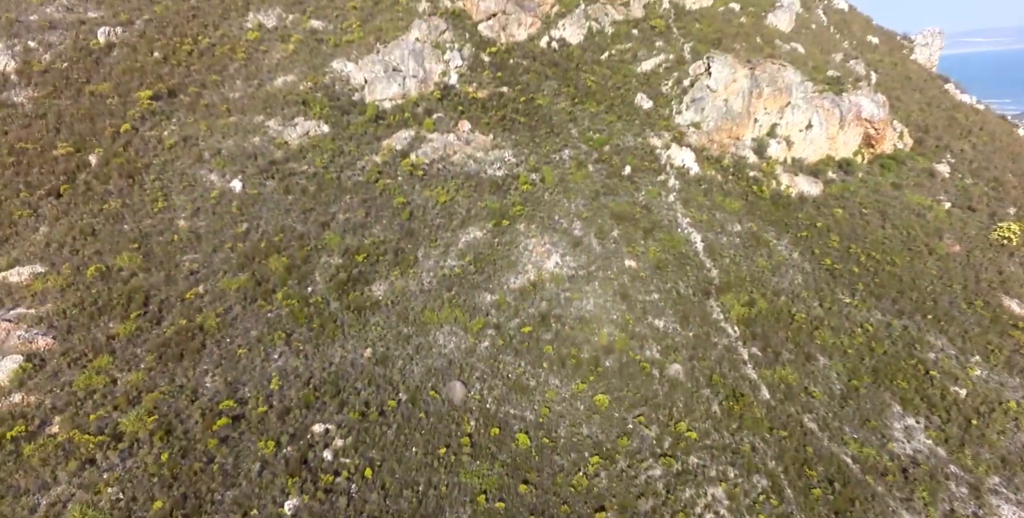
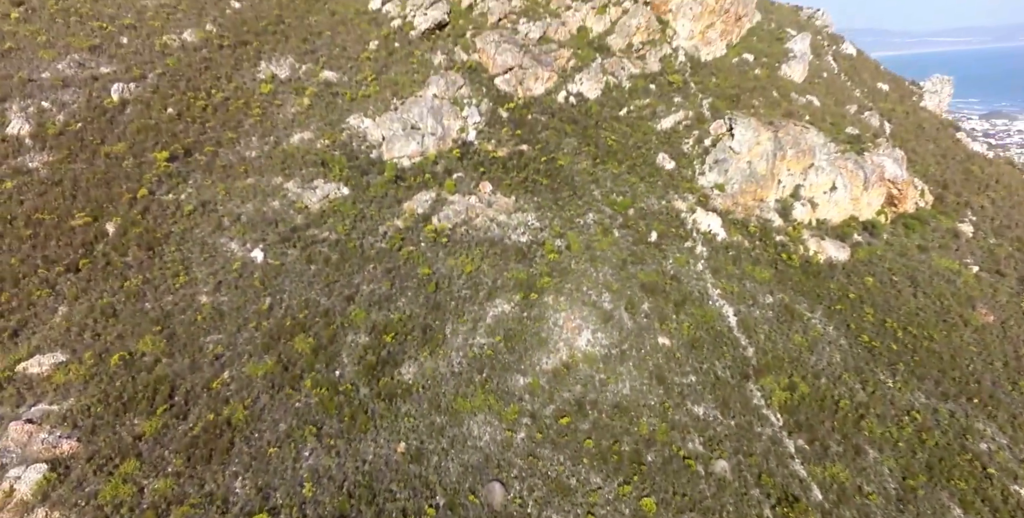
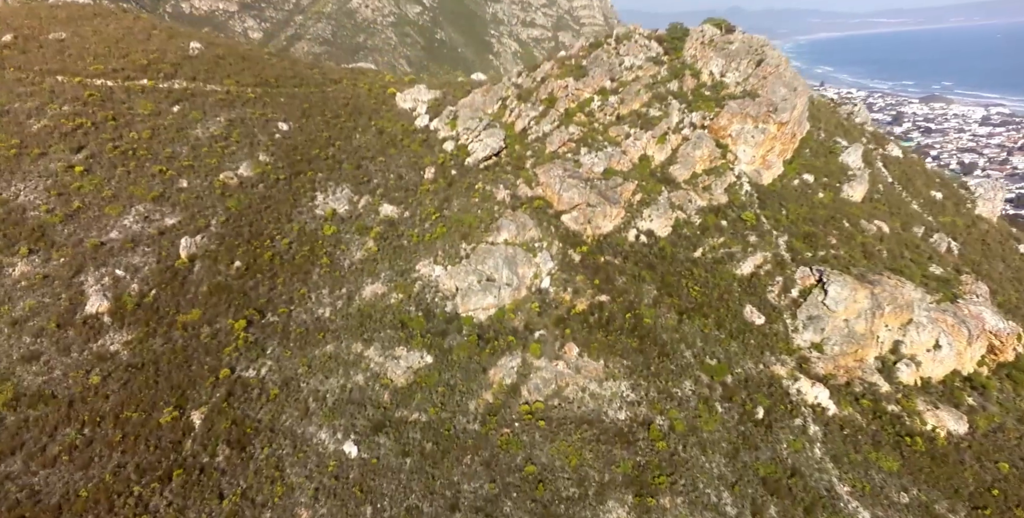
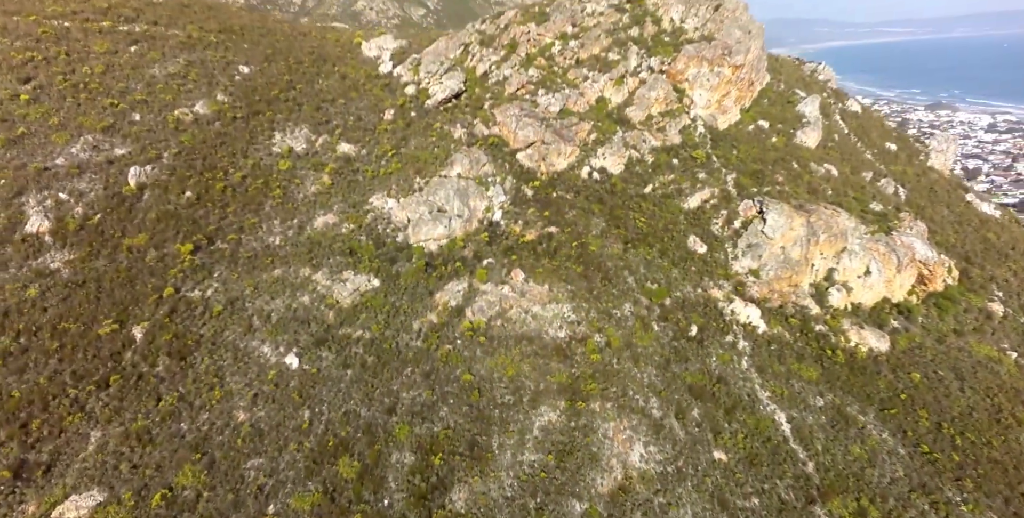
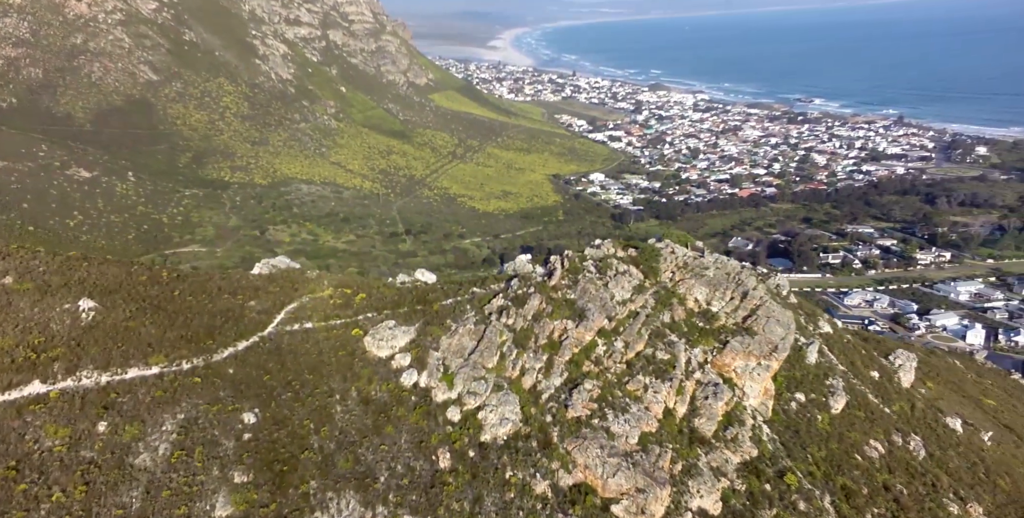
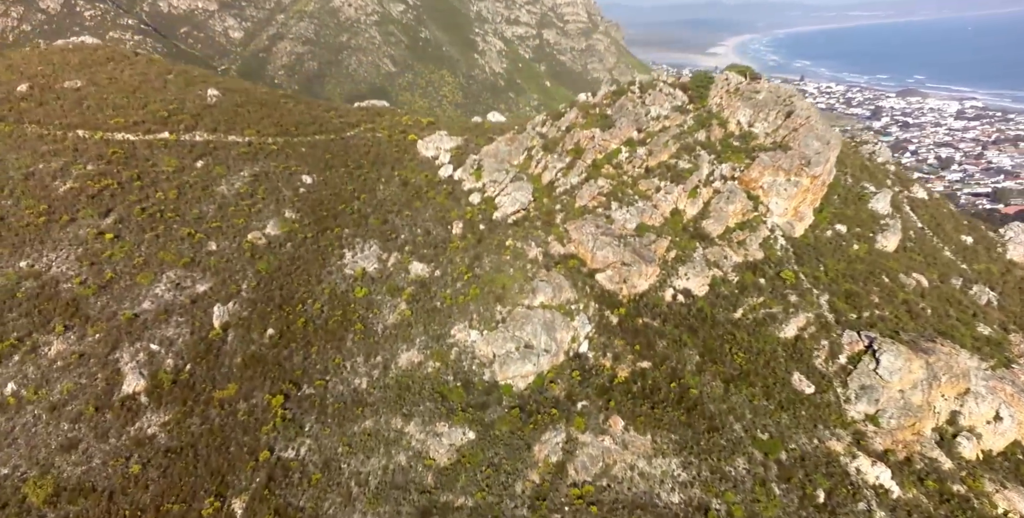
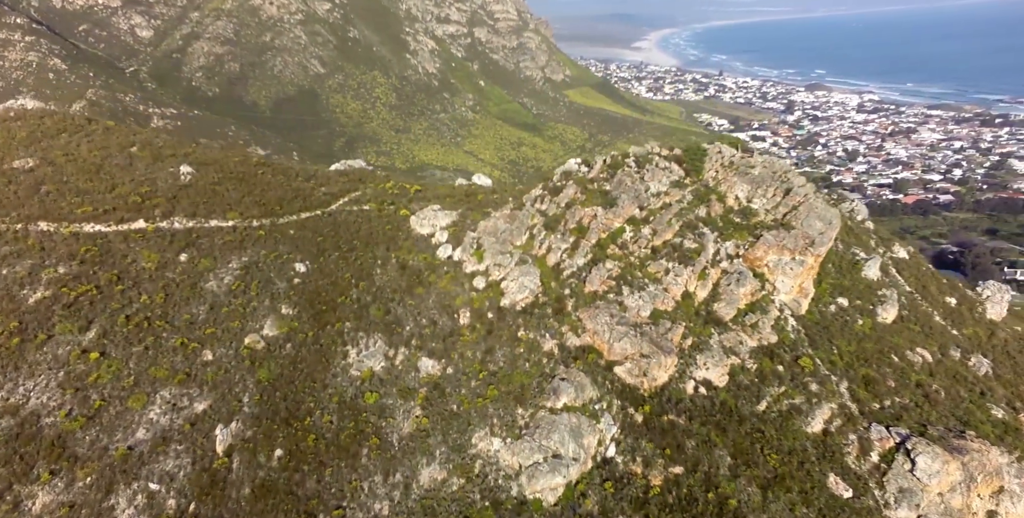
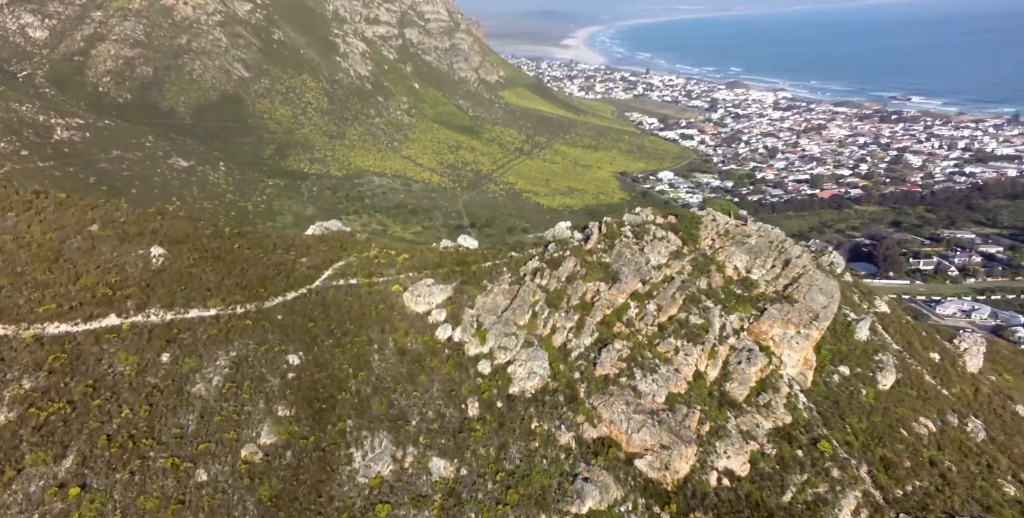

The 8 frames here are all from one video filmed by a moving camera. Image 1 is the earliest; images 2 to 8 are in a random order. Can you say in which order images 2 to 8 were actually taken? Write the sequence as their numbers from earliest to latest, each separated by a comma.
2, 4, 3, 6, 7, 8, 5
